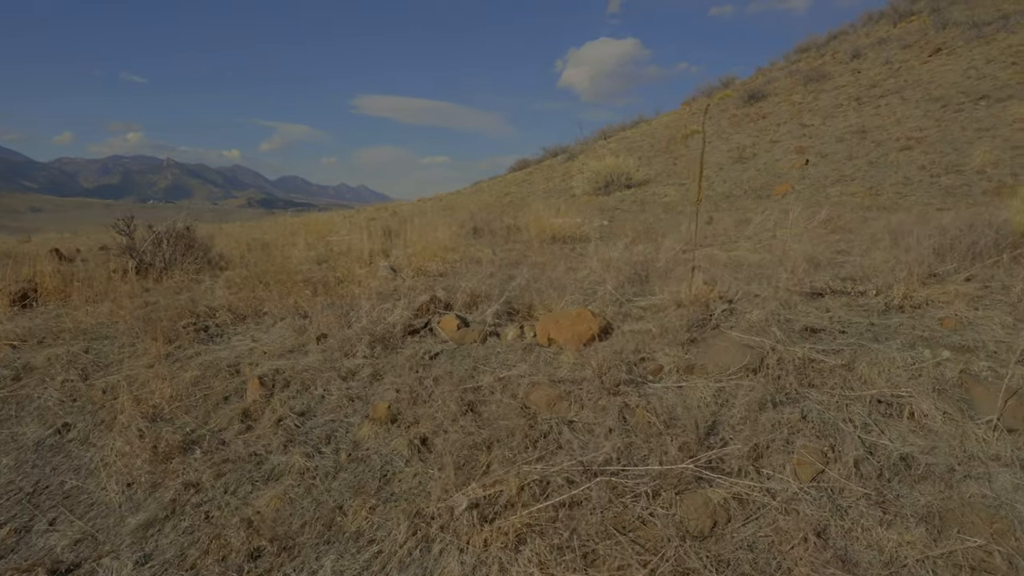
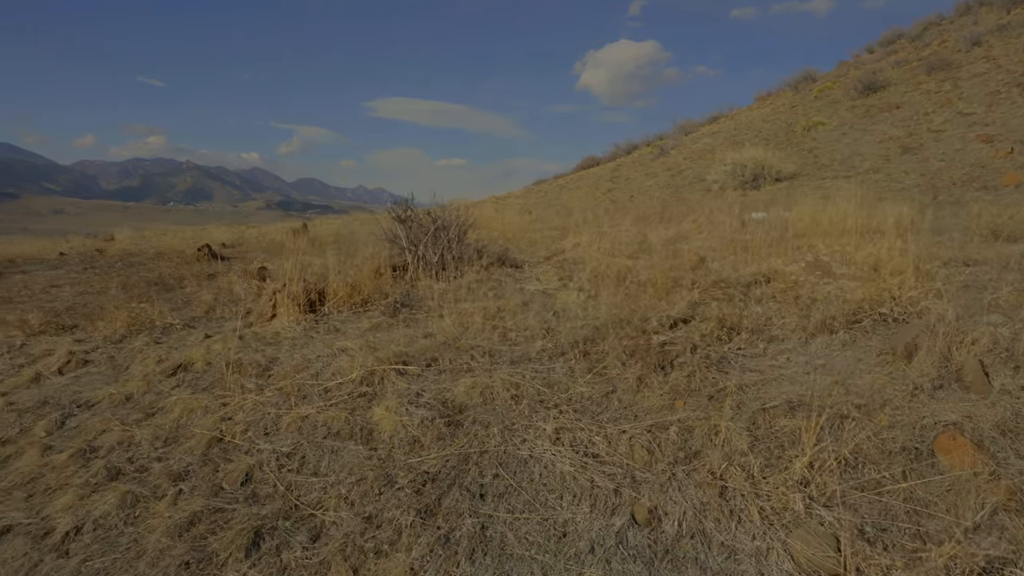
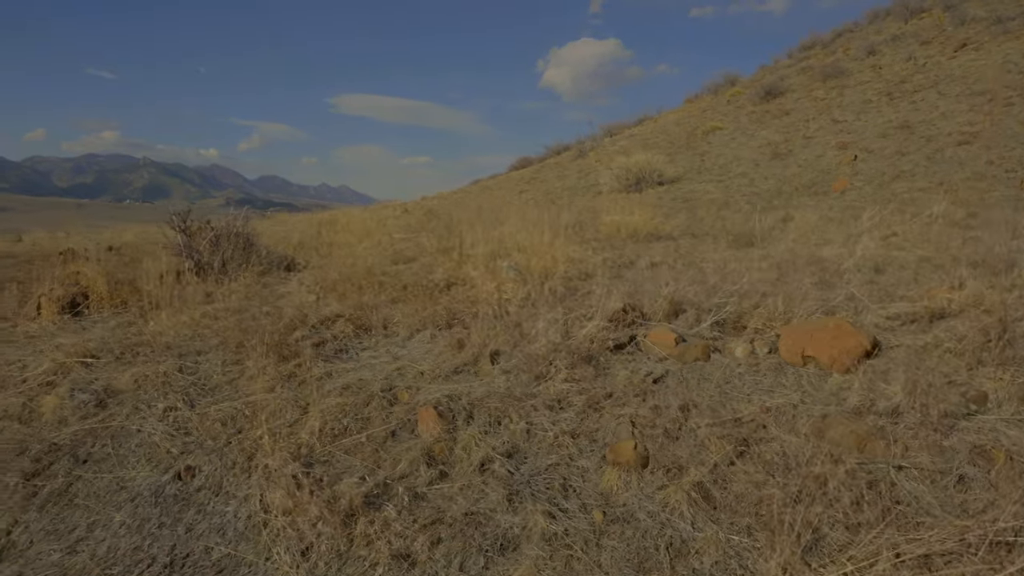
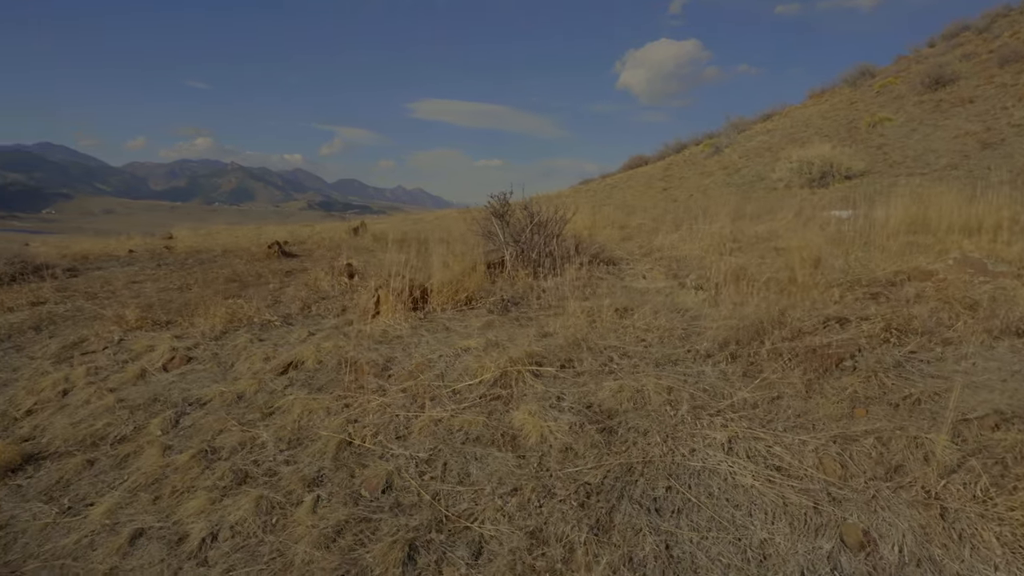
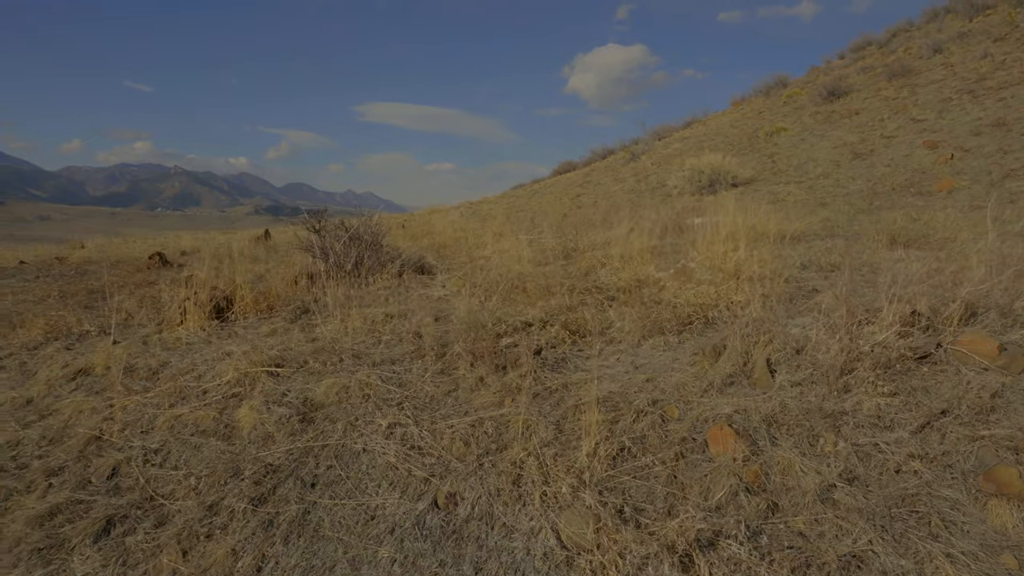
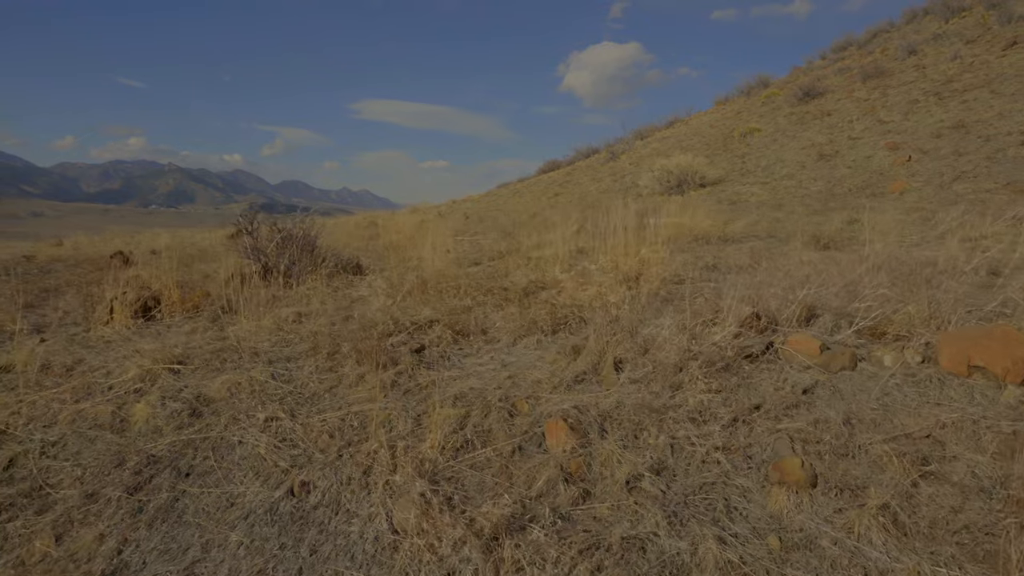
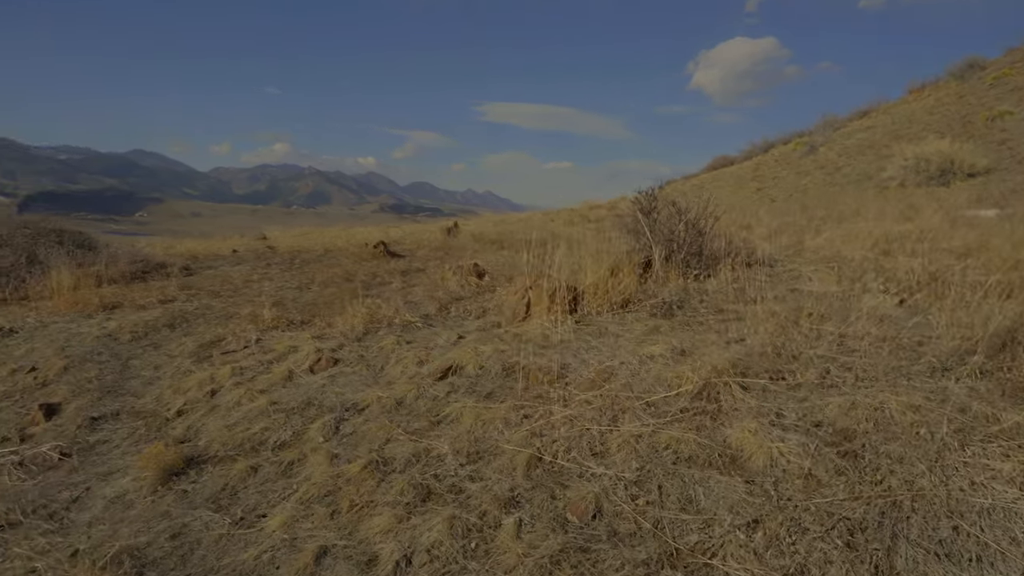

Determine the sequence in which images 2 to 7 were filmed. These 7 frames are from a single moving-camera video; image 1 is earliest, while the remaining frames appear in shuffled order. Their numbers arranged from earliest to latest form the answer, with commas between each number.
3, 6, 5, 2, 4, 7
